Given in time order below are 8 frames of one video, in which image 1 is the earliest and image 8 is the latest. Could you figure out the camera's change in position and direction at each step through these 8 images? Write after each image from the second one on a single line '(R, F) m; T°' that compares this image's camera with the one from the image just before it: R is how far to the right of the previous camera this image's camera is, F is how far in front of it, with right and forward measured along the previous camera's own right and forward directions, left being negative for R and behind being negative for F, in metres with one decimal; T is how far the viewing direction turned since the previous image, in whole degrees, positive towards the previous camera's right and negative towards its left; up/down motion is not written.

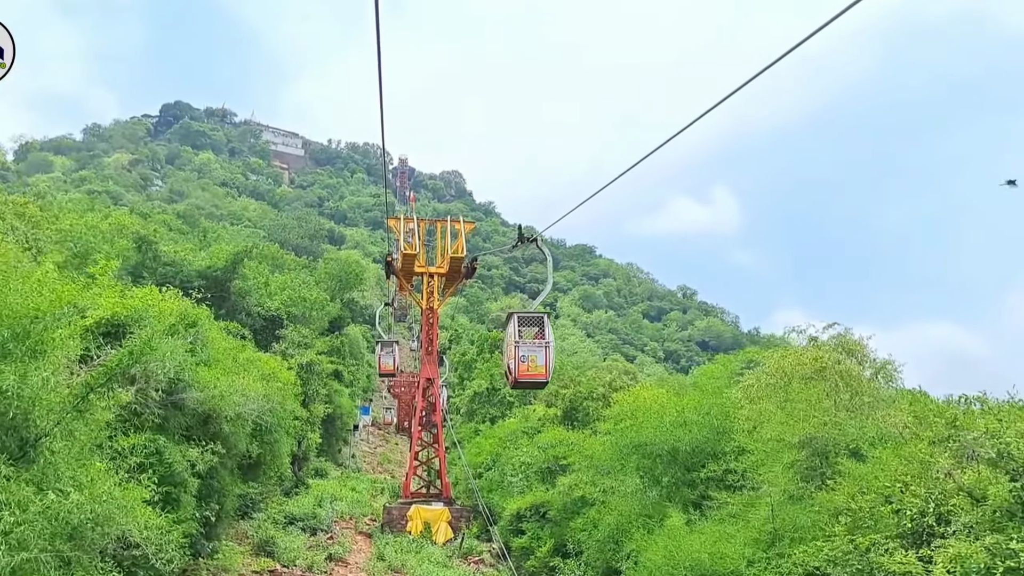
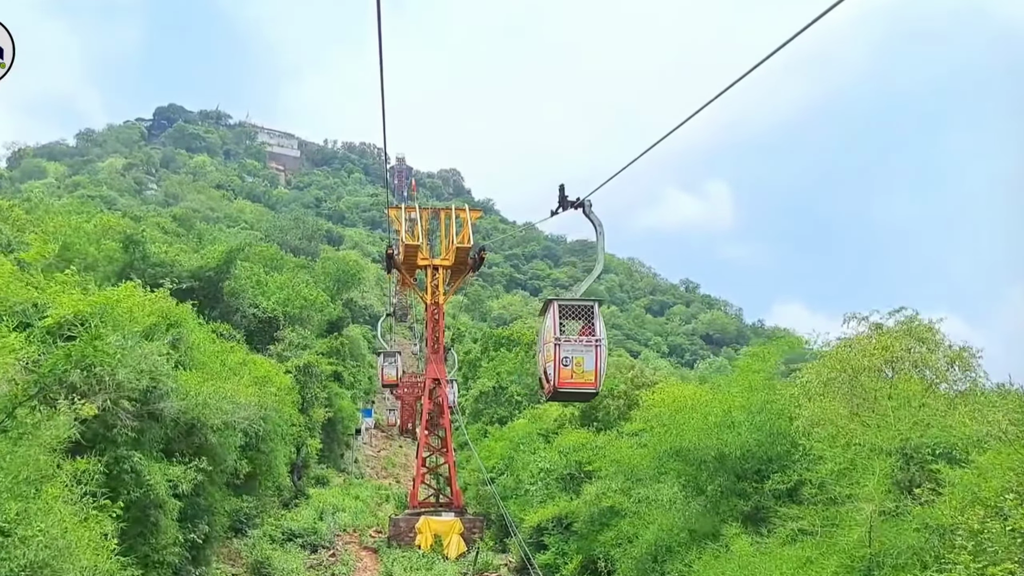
(-0.3, +1.4) m; 0°
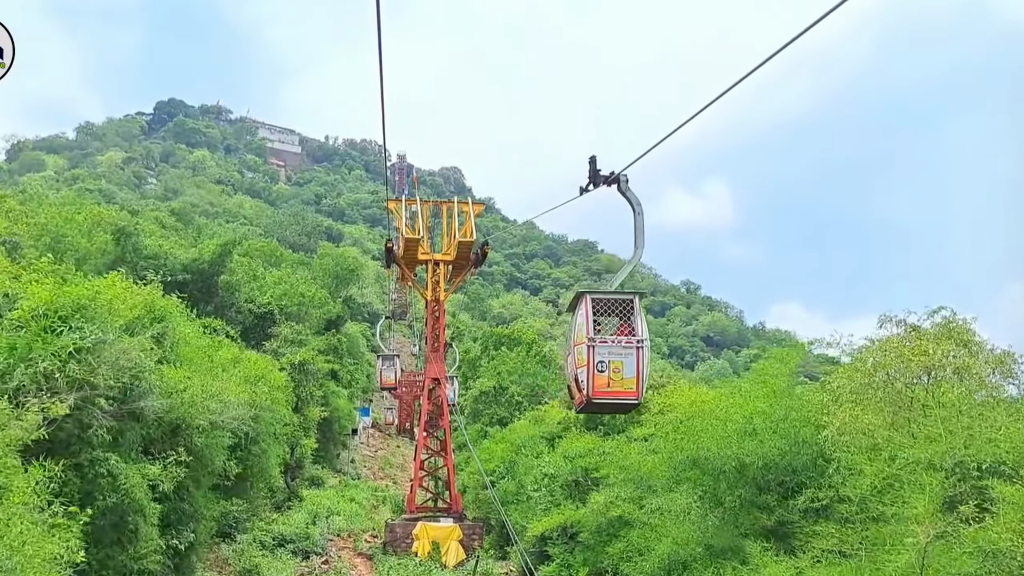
(-0.1, +0.7) m; 0°
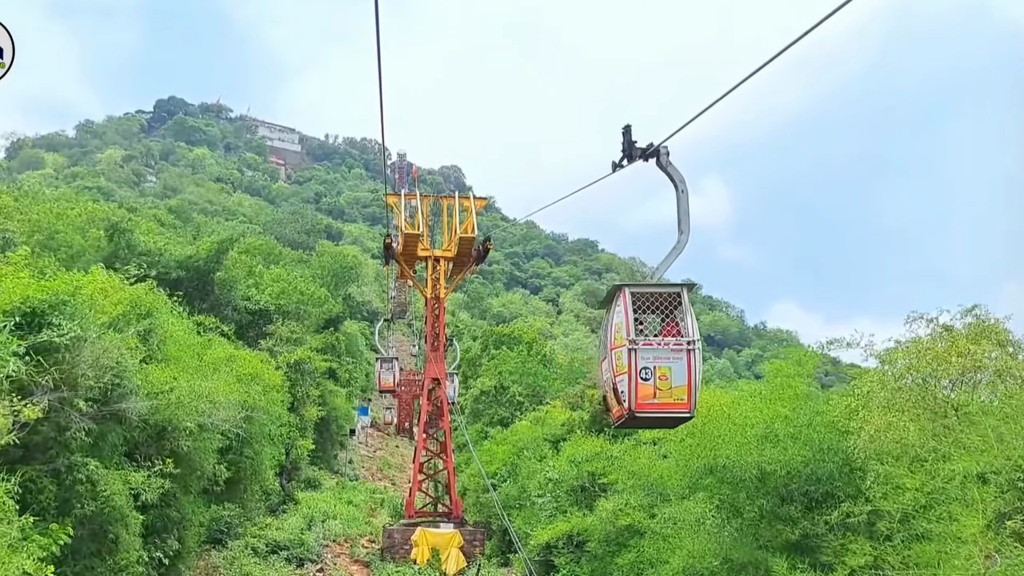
(-0.1, +0.6) m; 0°
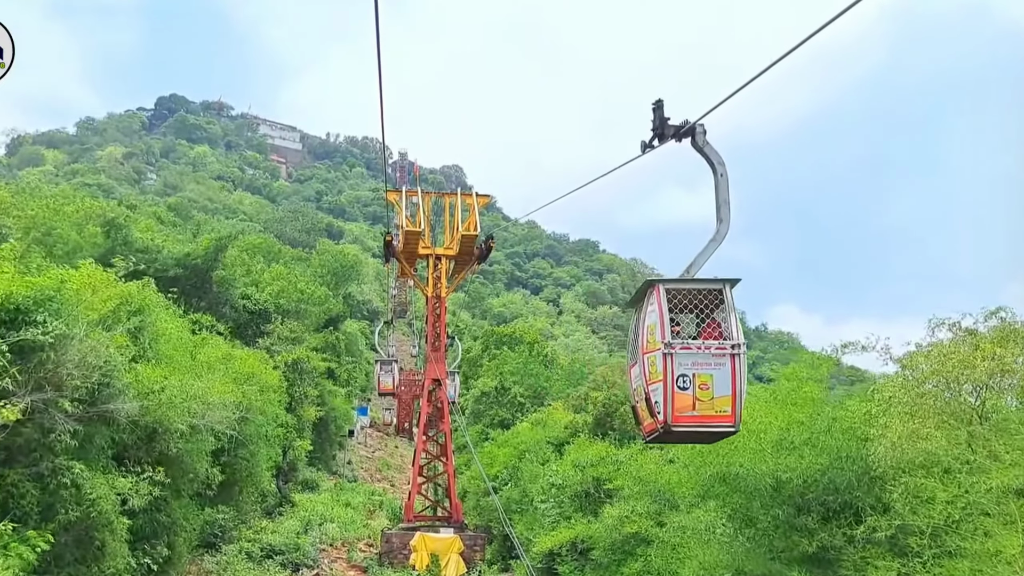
(0.0, +0.4) m; 0°
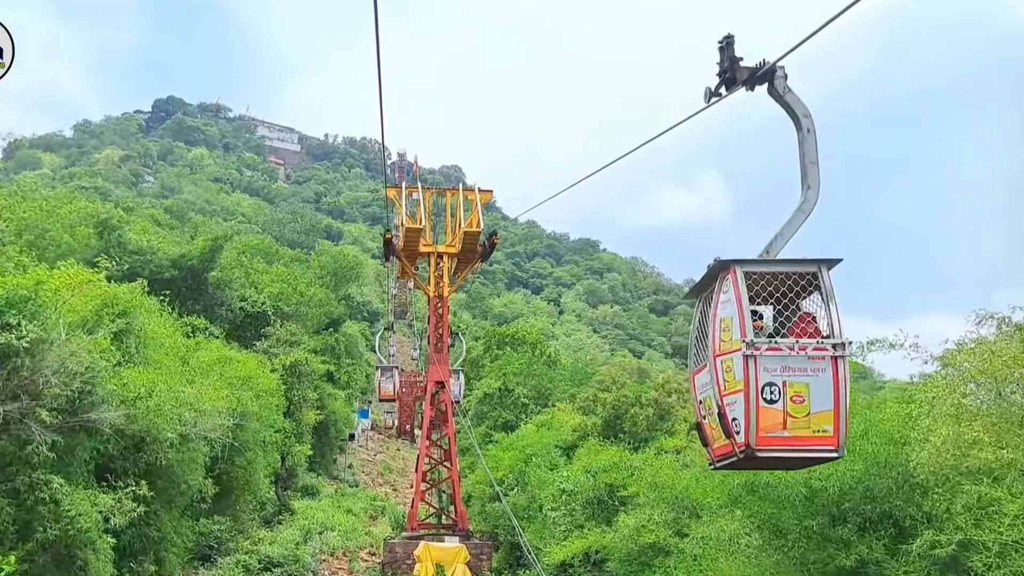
(-0.1, +0.6) m; 0°
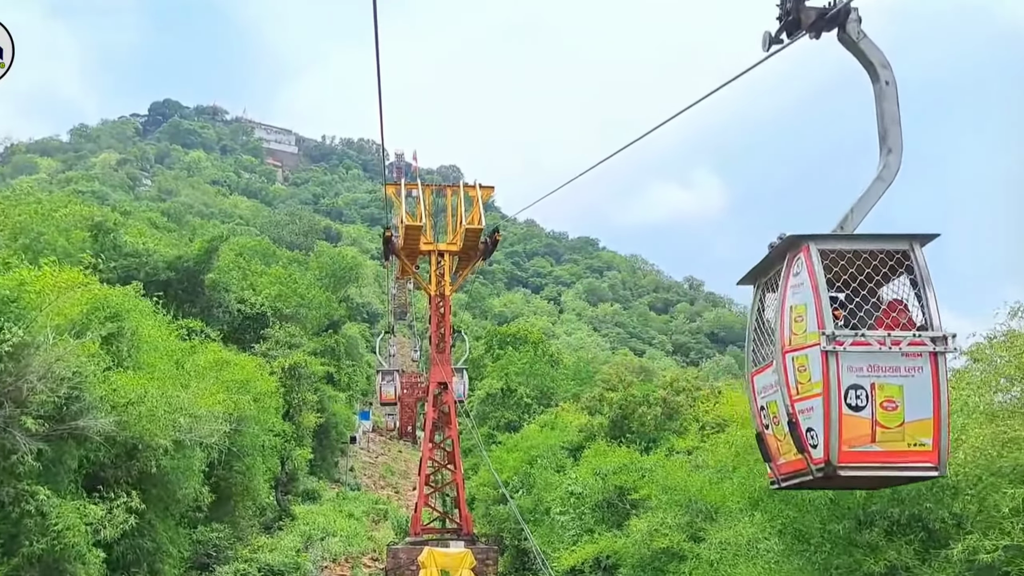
(-0.1, +0.4) m; 0°
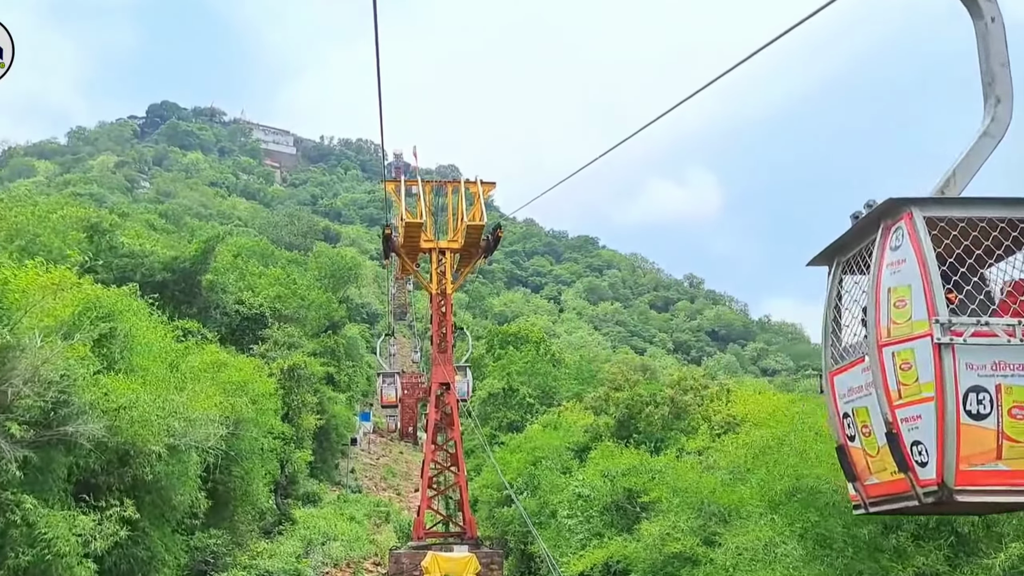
(-0.1, +0.3) m; 0°
